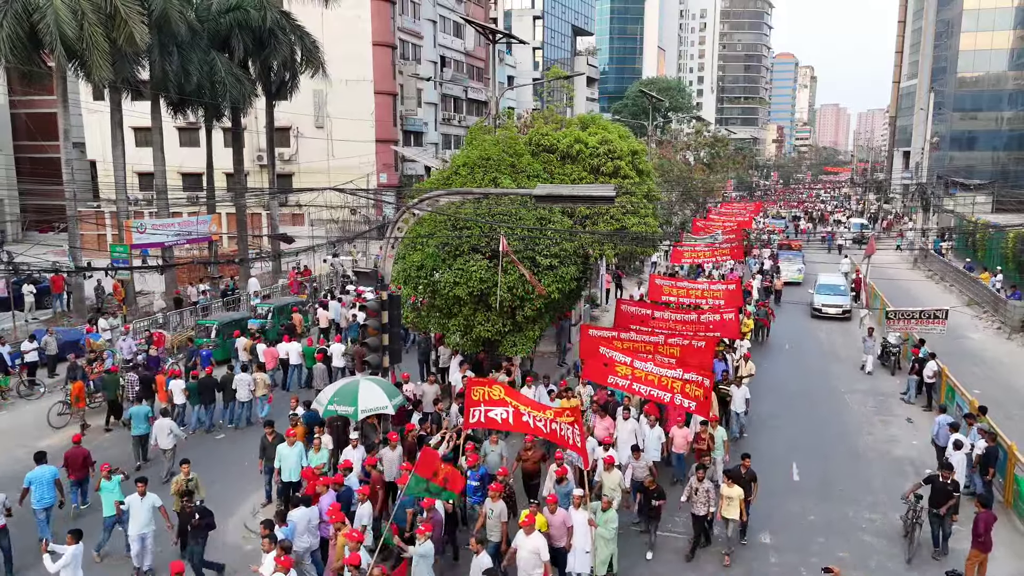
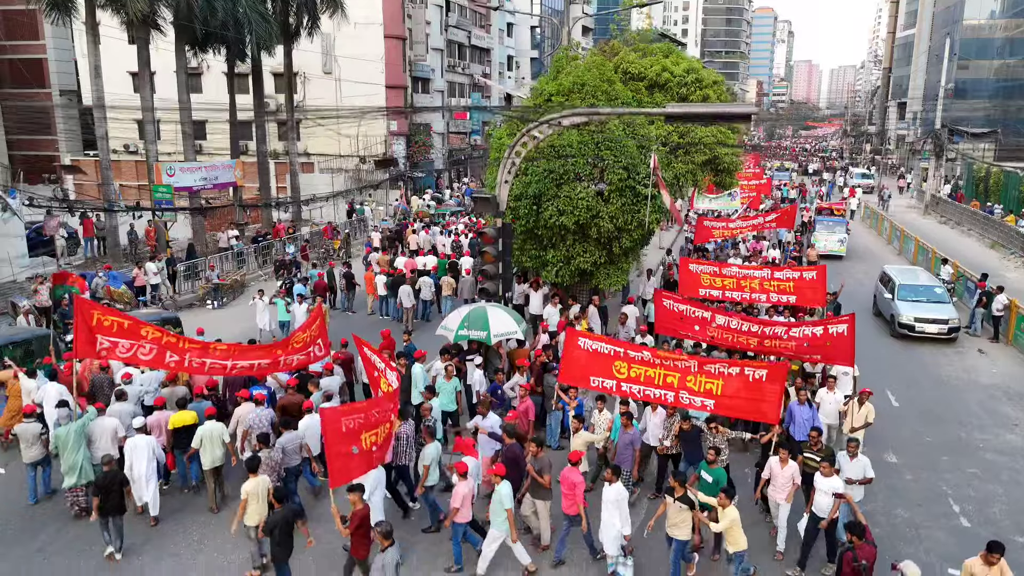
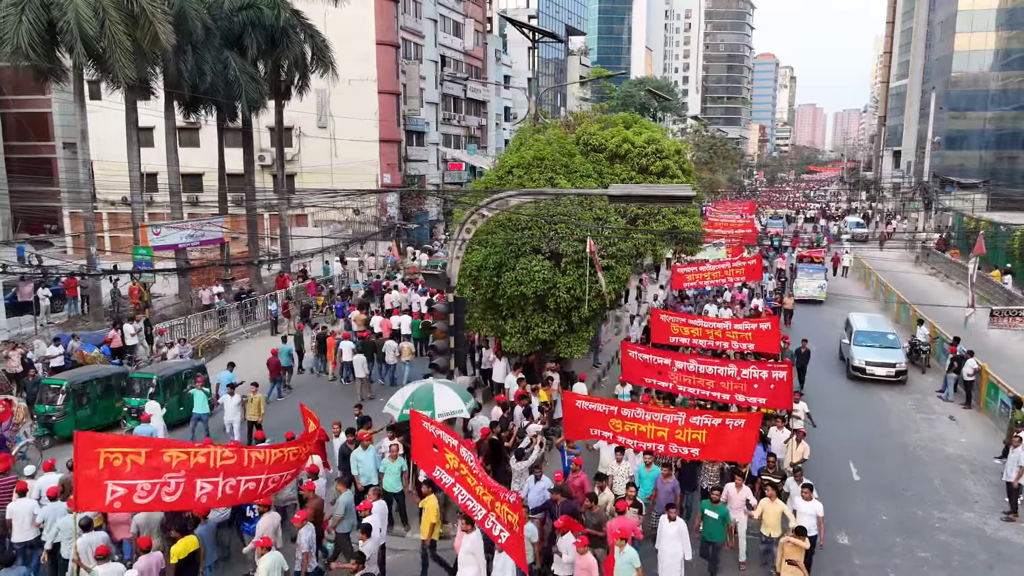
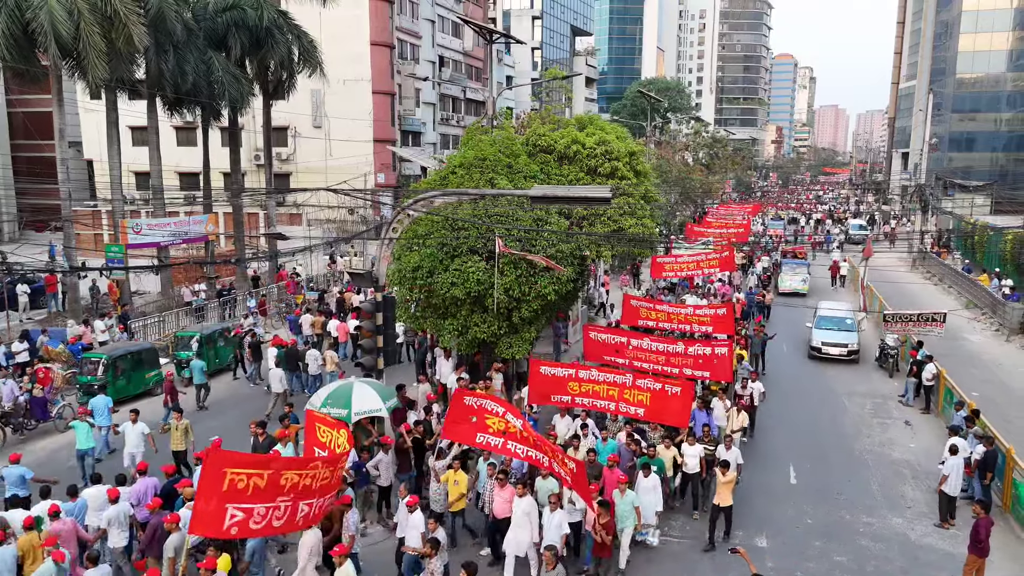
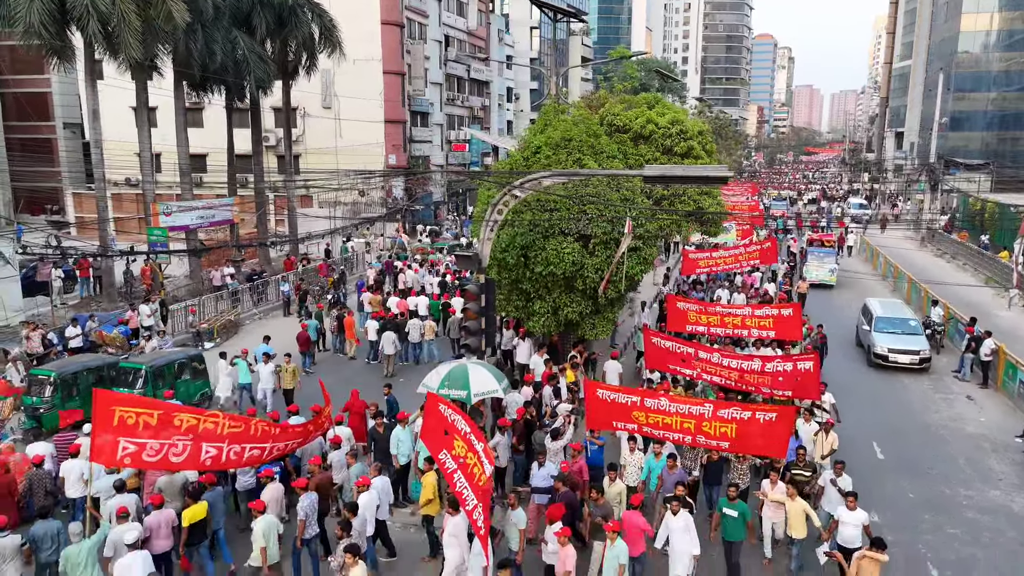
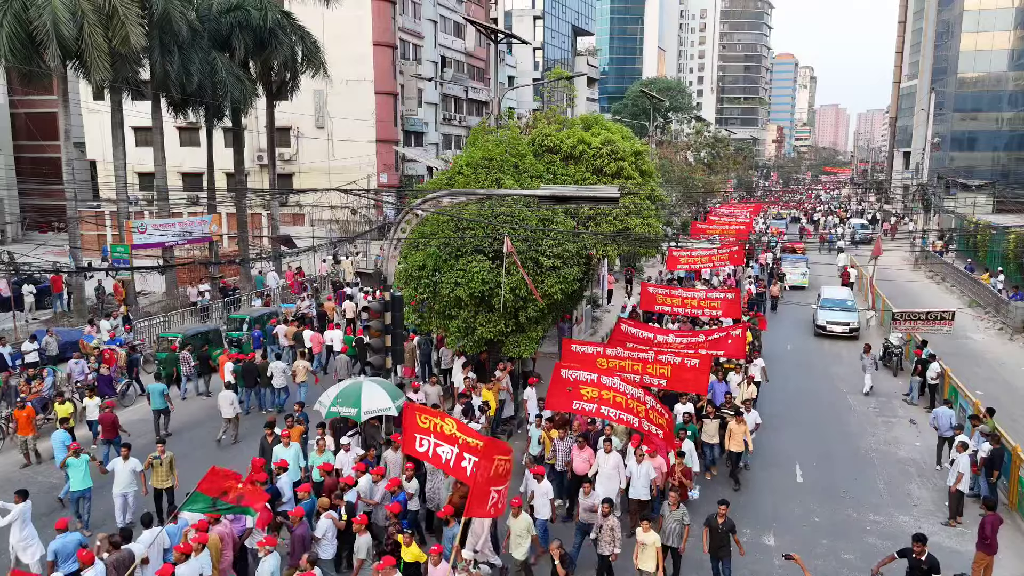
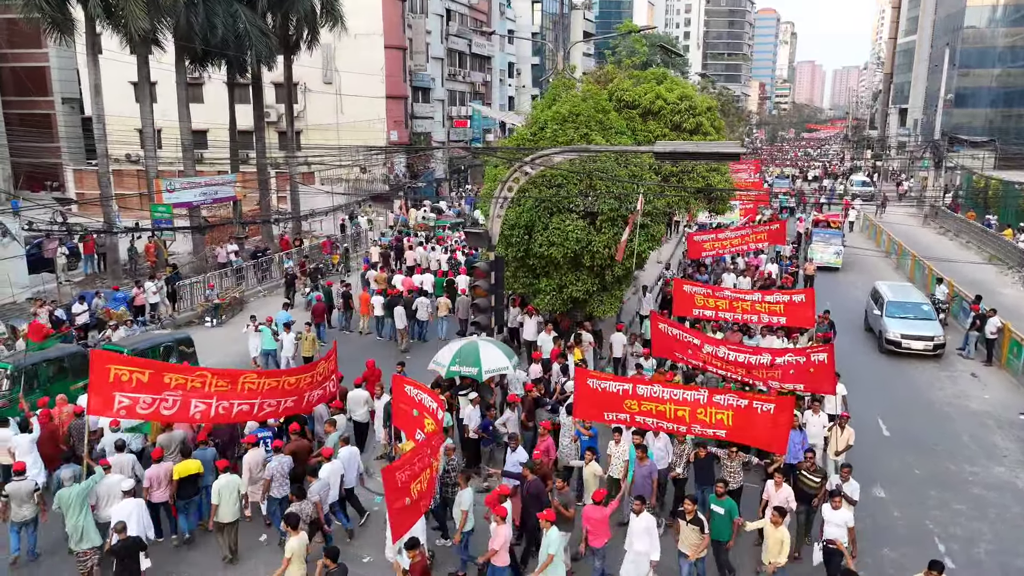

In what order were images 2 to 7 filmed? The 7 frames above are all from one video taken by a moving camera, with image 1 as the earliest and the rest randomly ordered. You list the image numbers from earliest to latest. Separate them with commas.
6, 4, 3, 5, 7, 2
